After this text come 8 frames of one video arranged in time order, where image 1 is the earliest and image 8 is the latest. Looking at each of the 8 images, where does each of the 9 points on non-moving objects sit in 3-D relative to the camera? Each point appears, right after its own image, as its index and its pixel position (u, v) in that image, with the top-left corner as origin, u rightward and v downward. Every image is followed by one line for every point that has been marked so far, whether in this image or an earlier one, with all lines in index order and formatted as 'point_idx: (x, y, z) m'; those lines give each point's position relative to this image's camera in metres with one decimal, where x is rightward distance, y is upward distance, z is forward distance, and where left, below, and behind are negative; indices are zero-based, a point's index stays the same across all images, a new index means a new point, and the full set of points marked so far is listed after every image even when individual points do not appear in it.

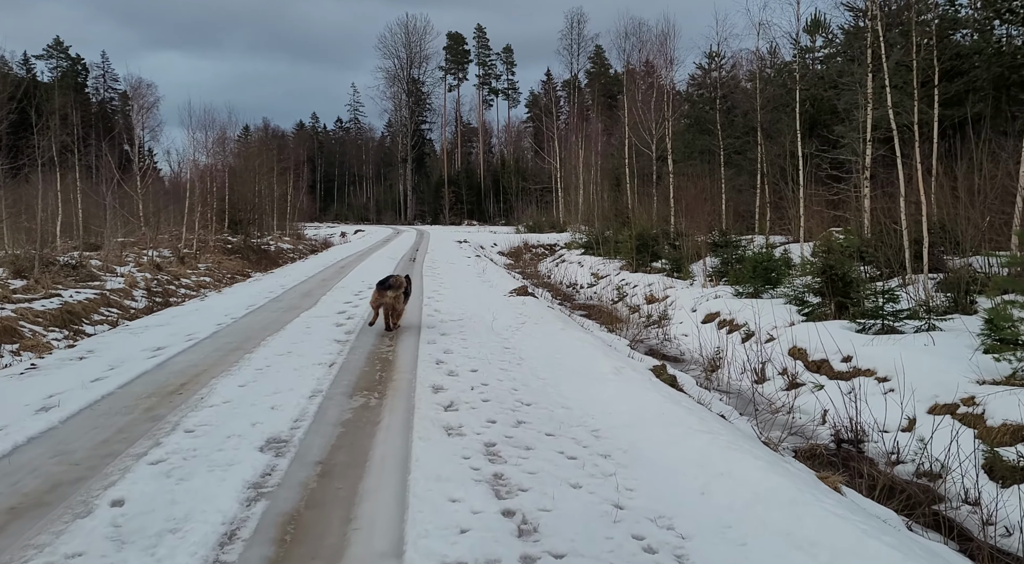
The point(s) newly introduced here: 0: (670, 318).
0: (+3.3, -0.8, +15.0) m
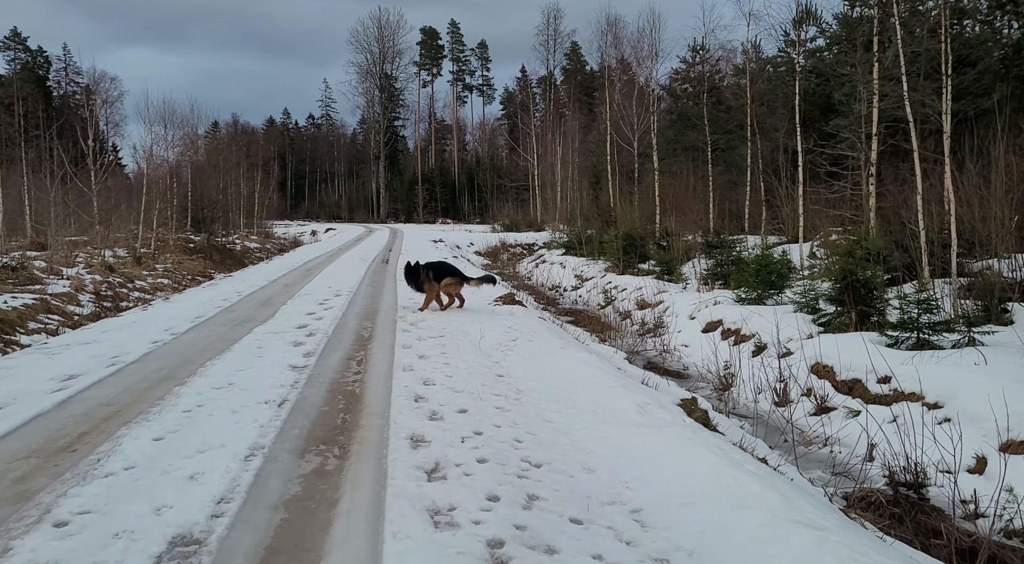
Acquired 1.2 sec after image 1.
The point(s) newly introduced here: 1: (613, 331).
0: (+3.0, -0.9, +13.8) m
1: (+2.0, -1.0, +14.1) m
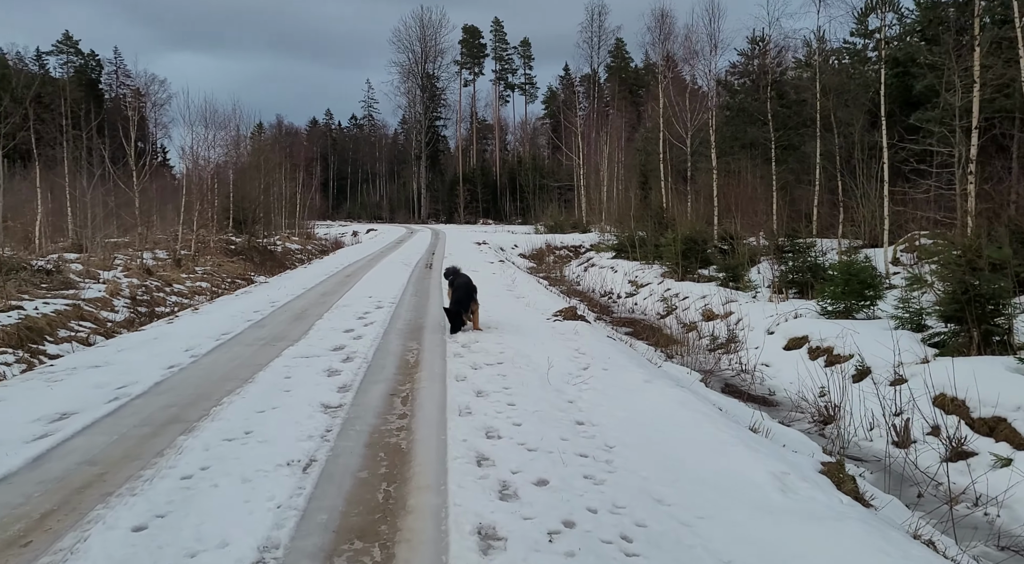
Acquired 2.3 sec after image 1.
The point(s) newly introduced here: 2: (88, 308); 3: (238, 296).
0: (+3.9, -1.0, +12.5) m
1: (+3.0, -1.2, +12.7) m
2: (-9.0, -0.6, +15.5) m
3: (-4.8, -0.2, +13.0) m
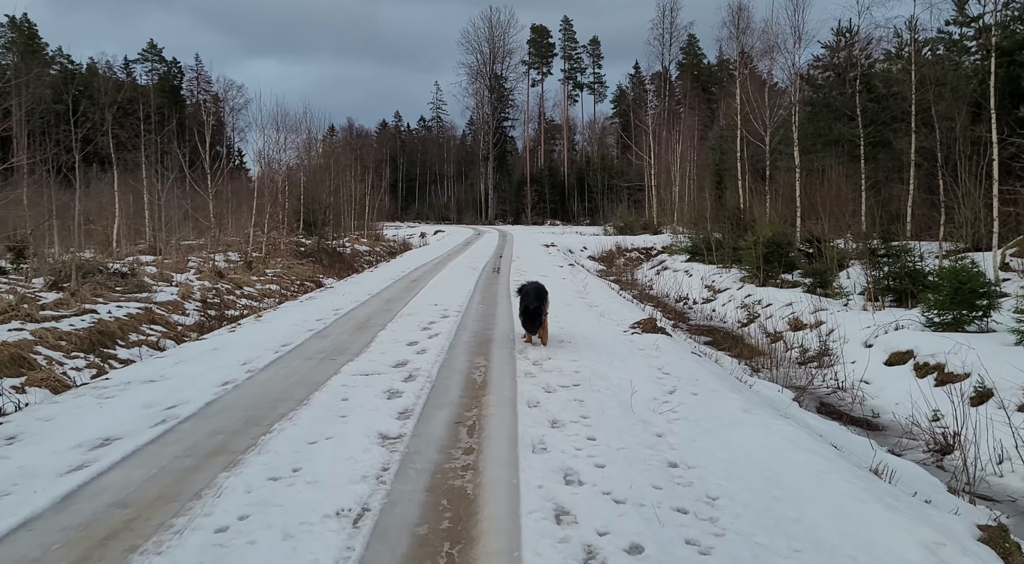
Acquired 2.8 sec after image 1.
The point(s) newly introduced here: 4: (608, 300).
0: (+5.1, -1.1, +11.4) m
1: (+4.1, -1.3, +11.8) m
2: (-7.5, -0.6, +15.6) m
3: (-3.6, -0.3, +12.7) m
4: (+1.7, -0.4, +13.5) m
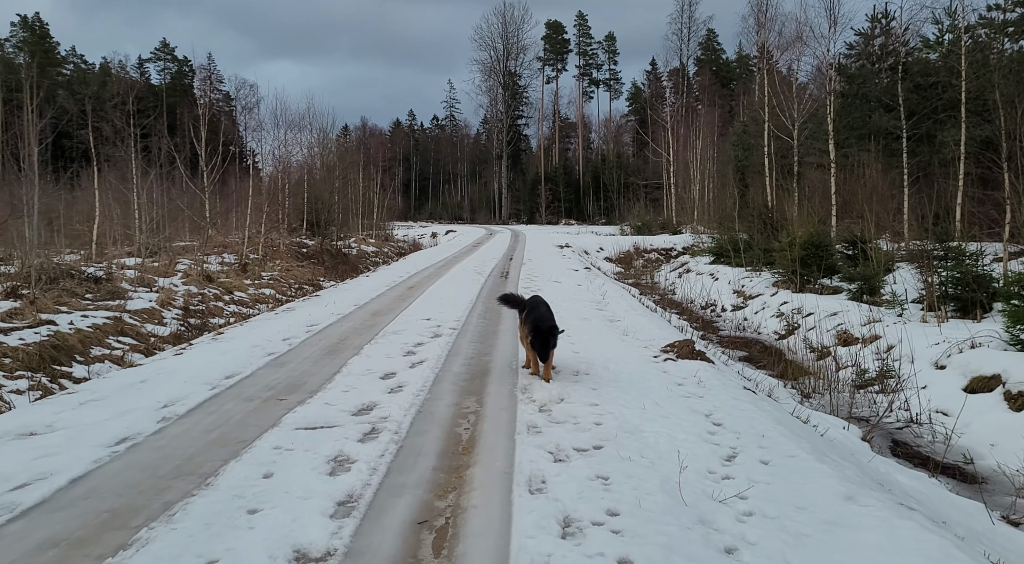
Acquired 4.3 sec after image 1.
0: (+5.1, -1.3, +9.7) m
1: (+4.2, -1.4, +10.0) m
2: (-7.3, -0.8, +14.1) m
3: (-3.4, -0.5, +11.1) m
4: (+1.9, -0.5, +11.8) m
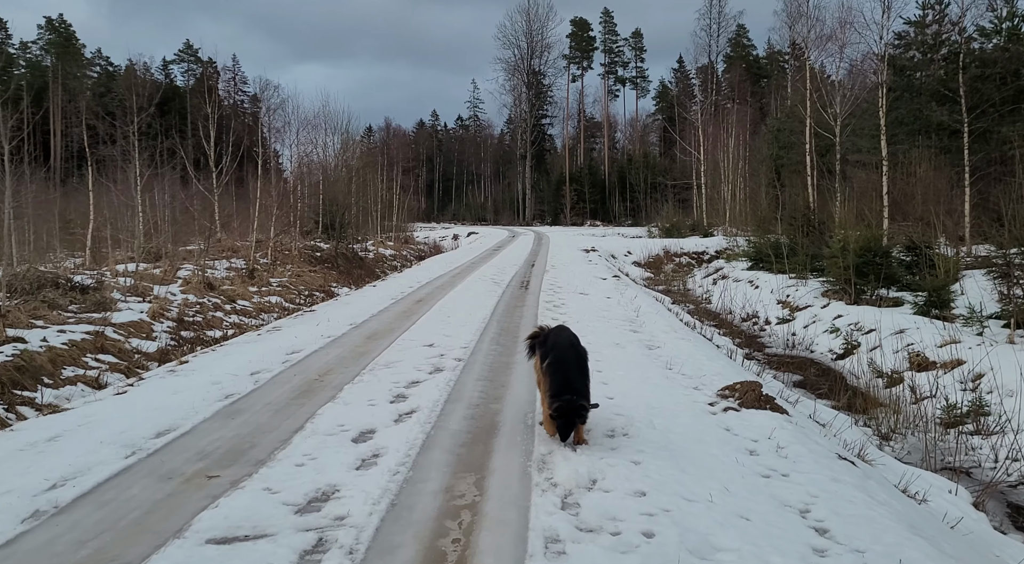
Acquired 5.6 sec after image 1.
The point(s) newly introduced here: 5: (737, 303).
0: (+5.3, -1.5, +8.0) m
1: (+4.4, -1.6, +8.4) m
2: (-7.0, -0.9, +12.9) m
3: (-3.2, -0.7, +9.8) m
4: (+2.1, -0.7, +10.2) m
5: (+5.5, -0.5, +18.2) m
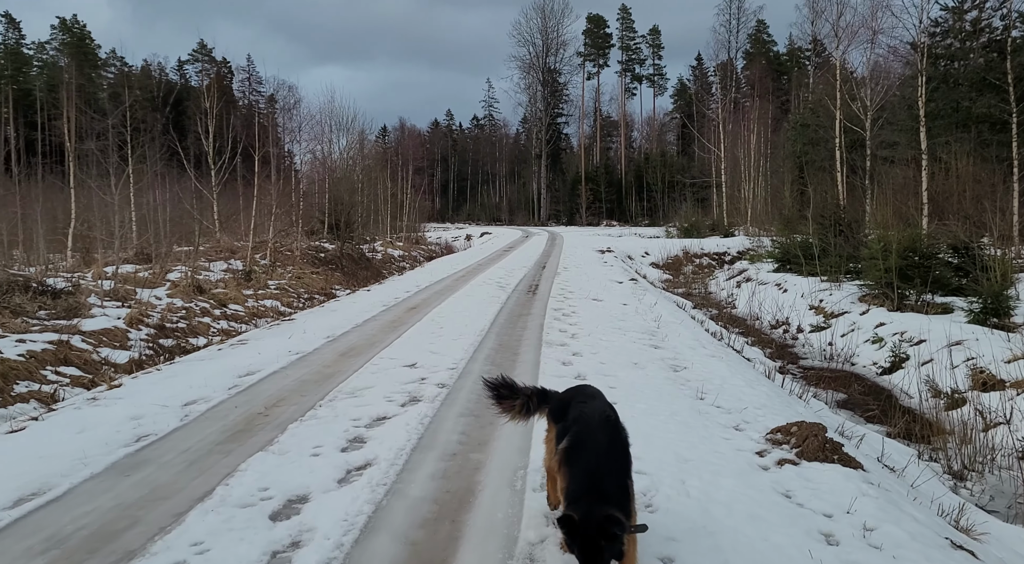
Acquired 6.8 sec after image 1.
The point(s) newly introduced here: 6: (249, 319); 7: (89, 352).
0: (+5.3, -1.6, +6.6) m
1: (+4.4, -1.7, +7.0) m
2: (-6.9, -1.0, +11.7) m
3: (-3.2, -0.7, +8.5) m
4: (+2.2, -0.8, +8.9) m
5: (+5.7, -0.6, +16.8) m
6: (-5.9, -0.8, +16.2) m
7: (-6.5, -1.1, +11.4) m
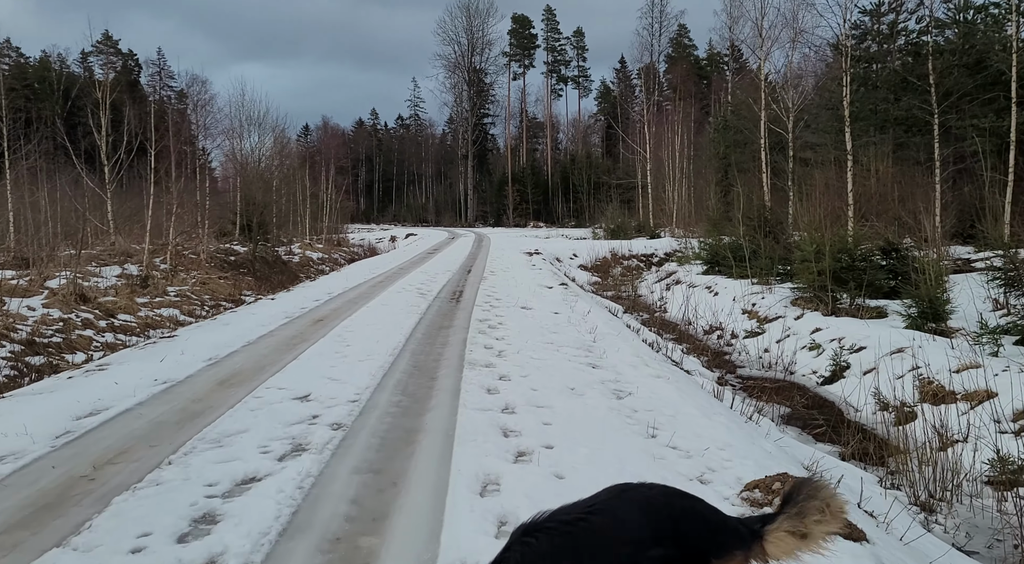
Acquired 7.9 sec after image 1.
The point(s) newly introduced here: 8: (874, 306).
0: (+4.7, -1.6, +6.0) m
1: (+3.7, -1.8, +6.4) m
2: (-8.0, -1.2, +9.9) m
3: (-4.0, -0.8, +7.1) m
4: (+1.3, -0.9, +8.0) m
5: (+4.1, -0.7, +16.2) m
6: (-7.4, -1.0, +14.5) m
7: (-7.6, -1.2, +9.6) m
8: (+6.6, -0.4, +13.4) m
